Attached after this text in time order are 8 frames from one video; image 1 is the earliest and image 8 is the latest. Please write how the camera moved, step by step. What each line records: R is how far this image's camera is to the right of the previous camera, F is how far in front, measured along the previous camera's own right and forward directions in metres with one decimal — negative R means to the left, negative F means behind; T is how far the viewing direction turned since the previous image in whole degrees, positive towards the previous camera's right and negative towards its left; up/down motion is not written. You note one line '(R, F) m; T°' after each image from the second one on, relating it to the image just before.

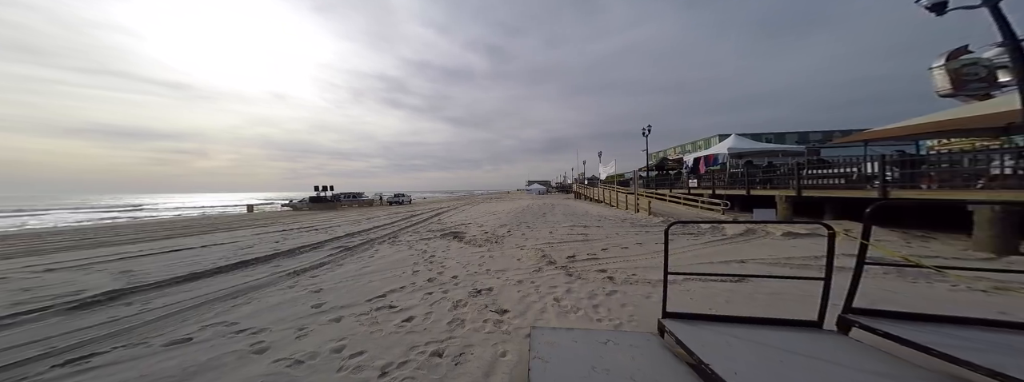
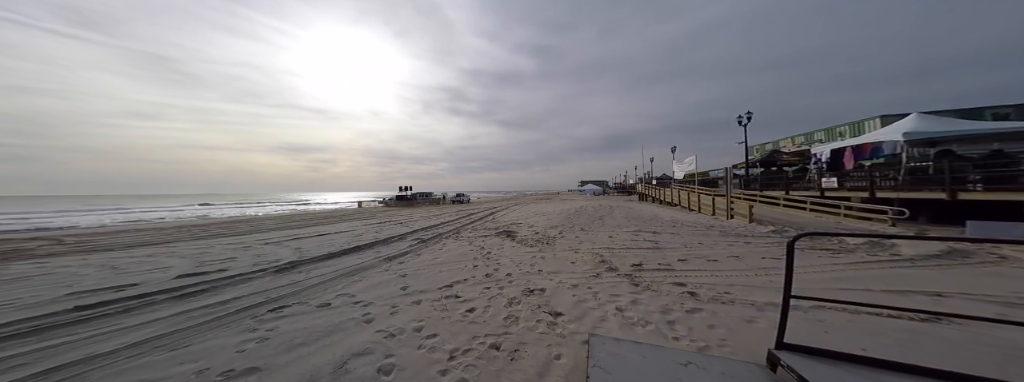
(0.0, 0.0) m; -14°
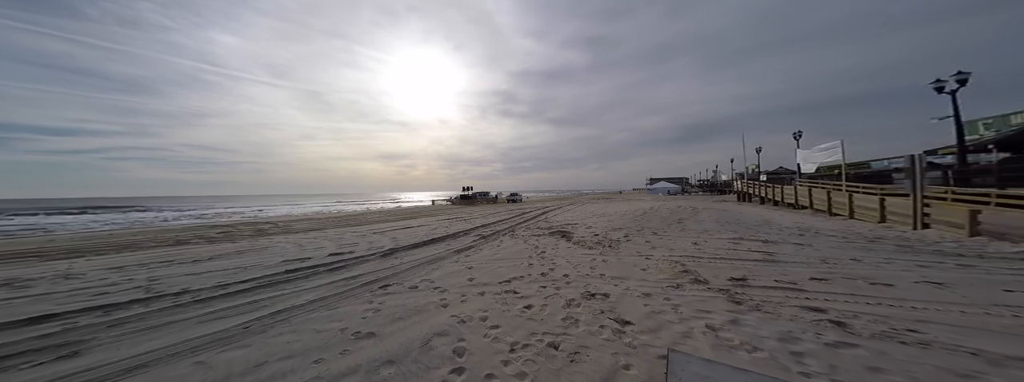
(-0.1, 0.0) m; -15°
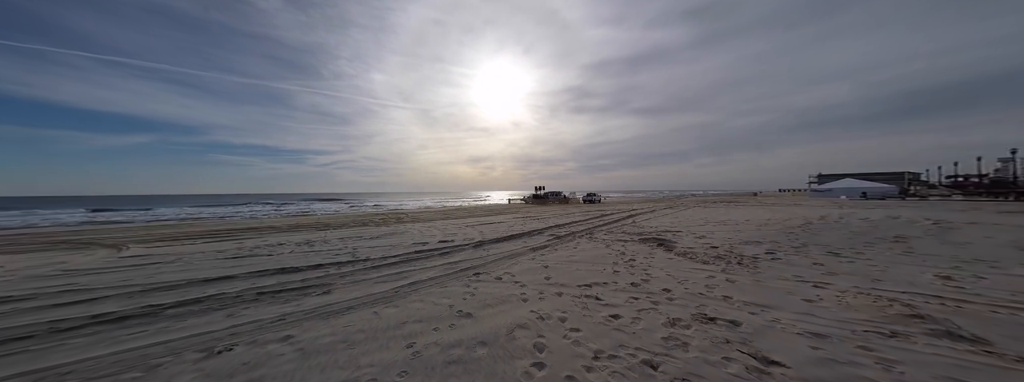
(-0.4, 0.0) m; -20°
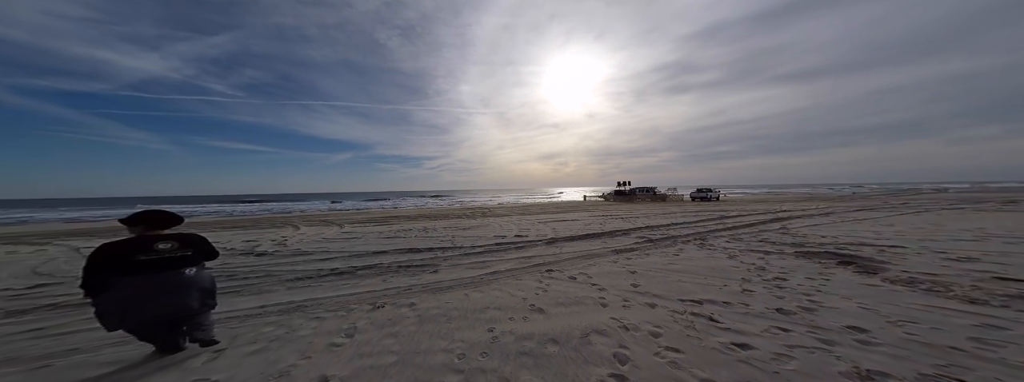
(-0.9, -0.3) m; -18°
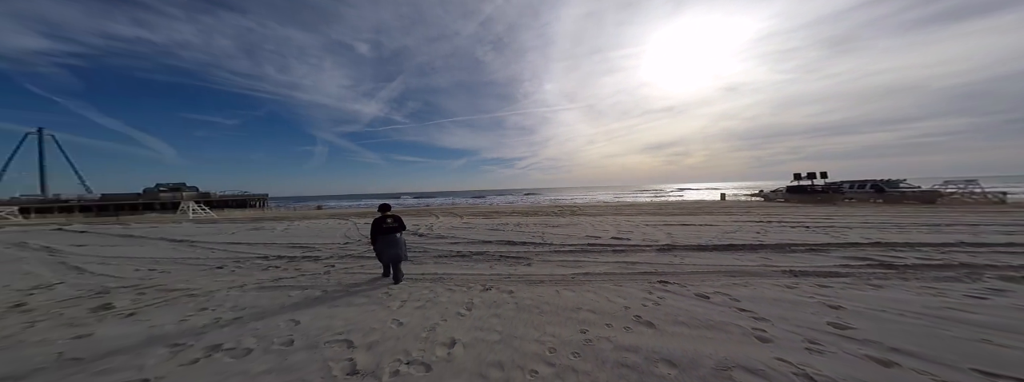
(+1.0, -1.4) m; -21°
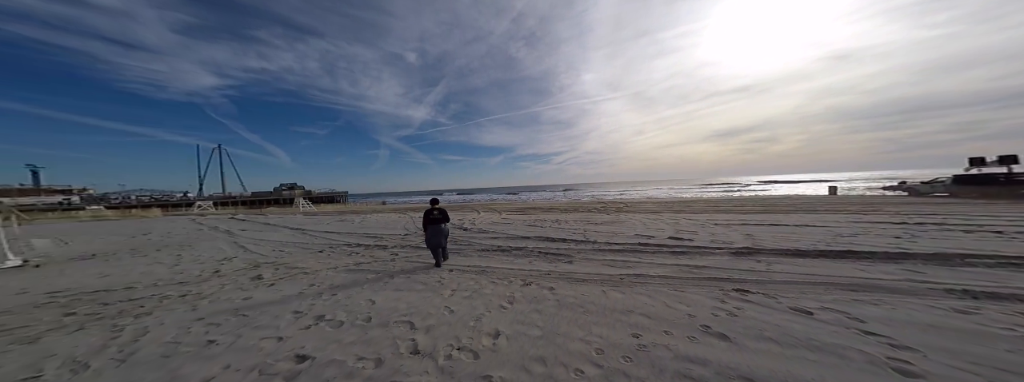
(+0.2, +0.8) m; -10°
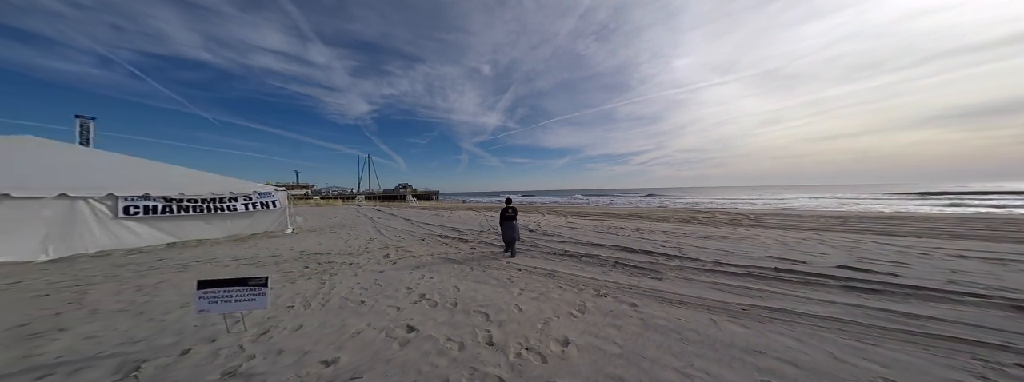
(-1.4, +0.8) m; -17°
